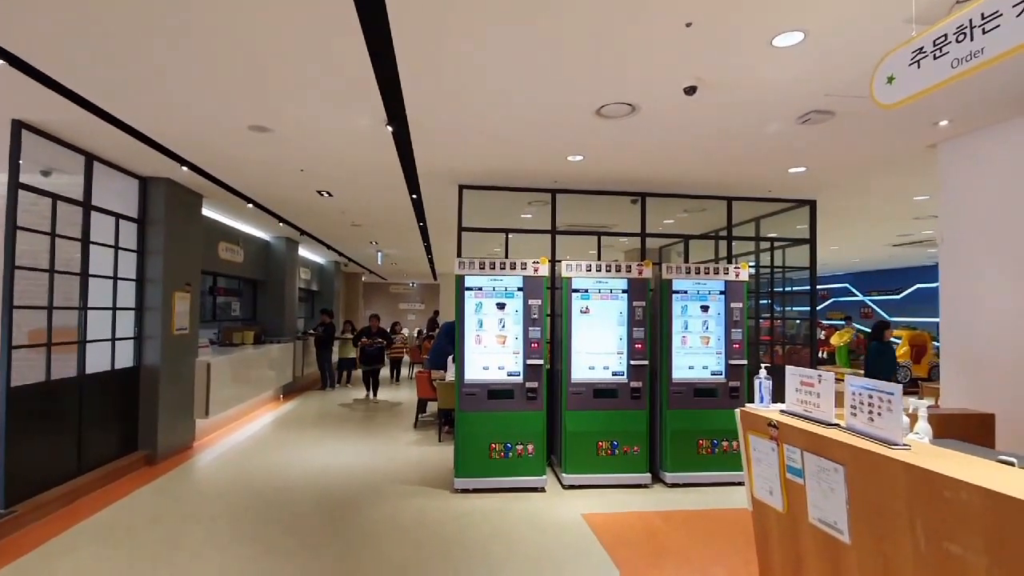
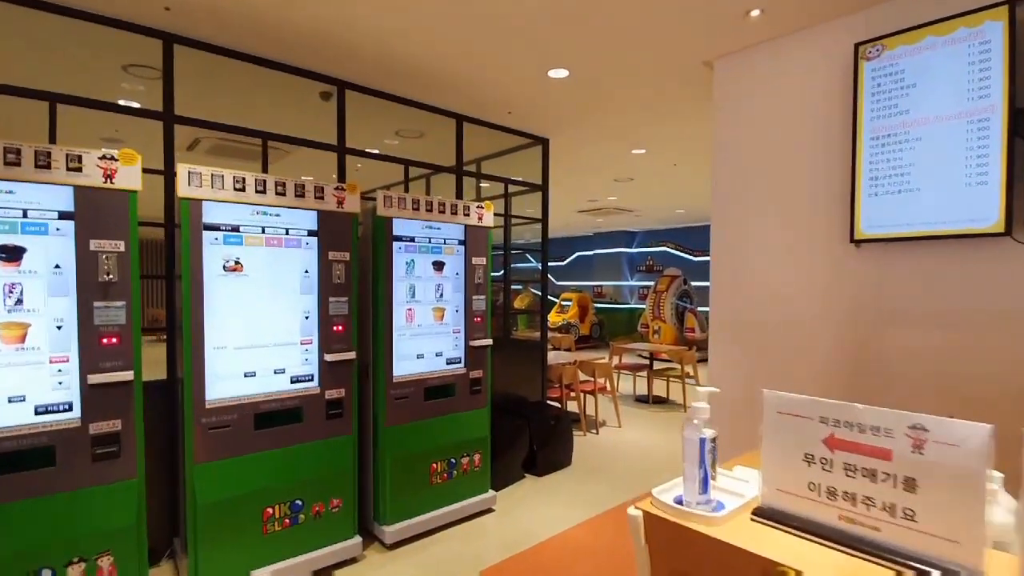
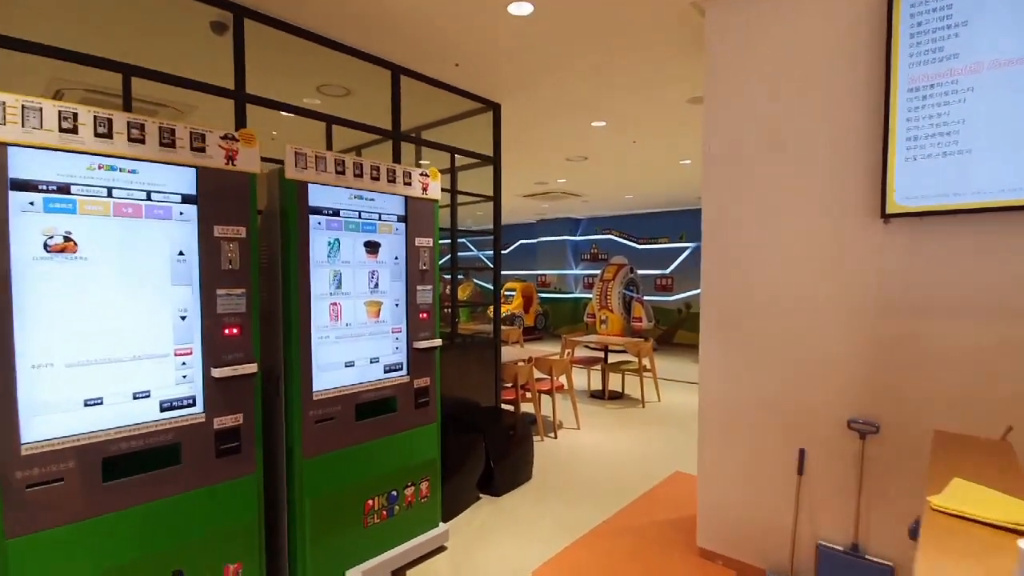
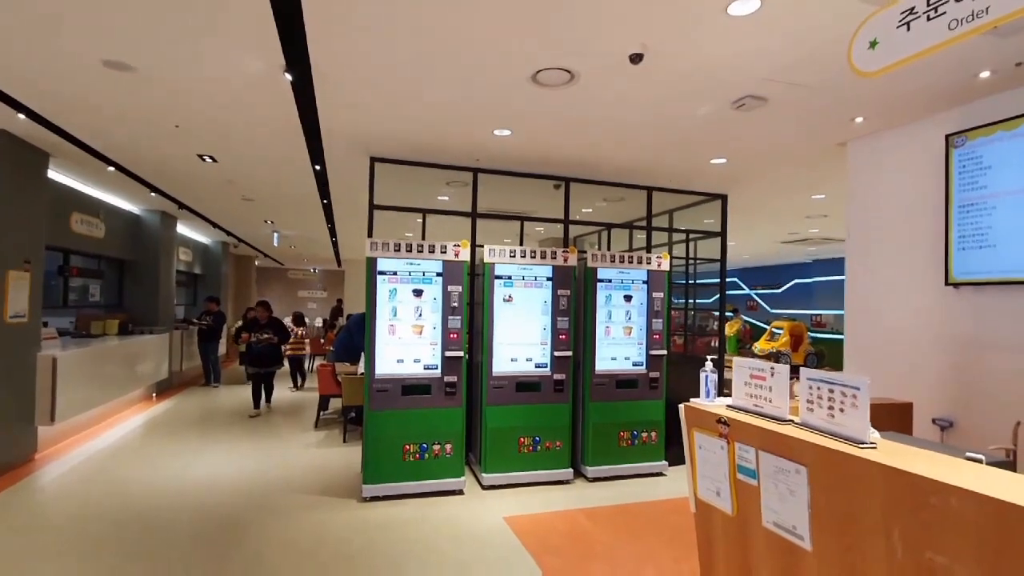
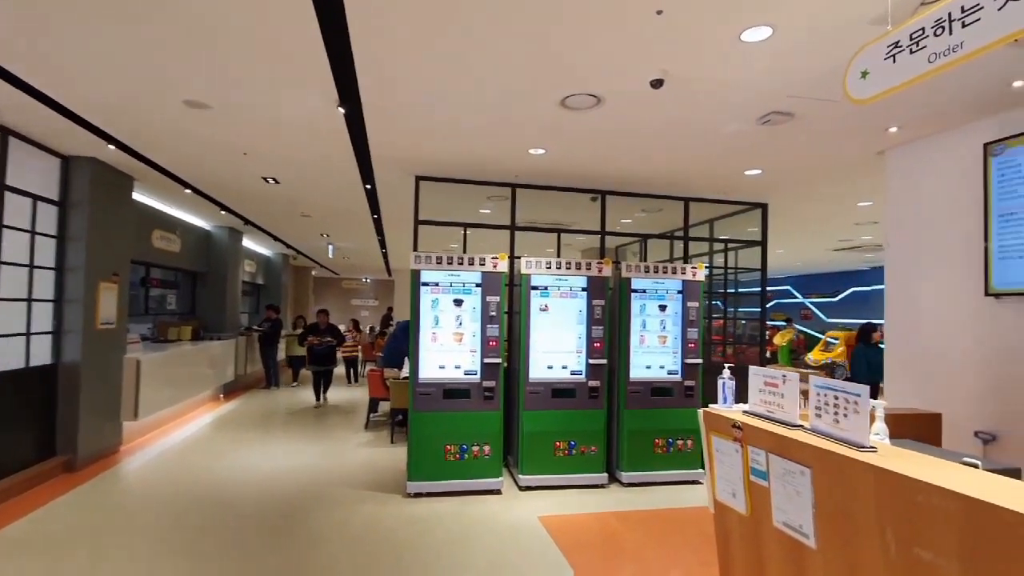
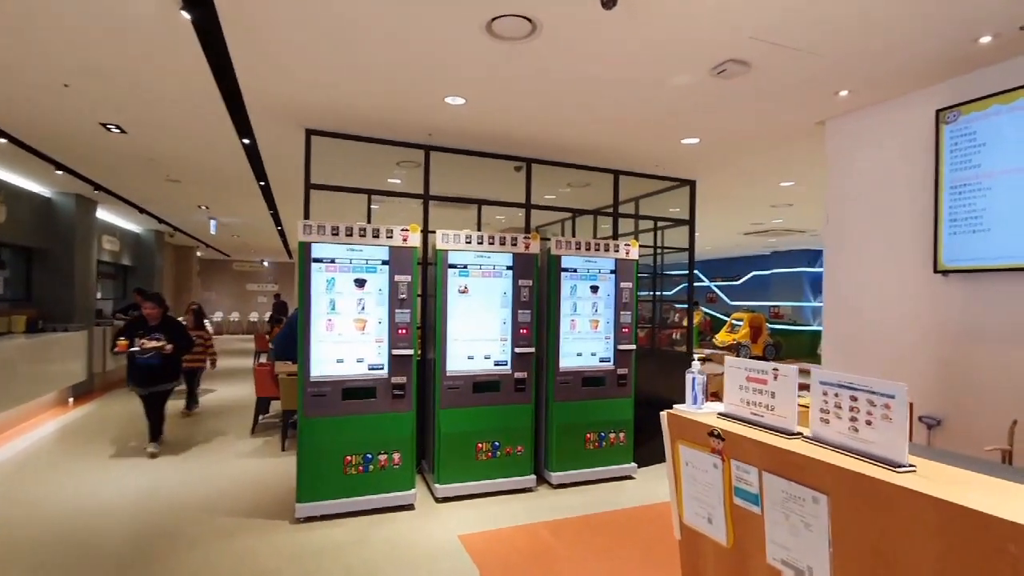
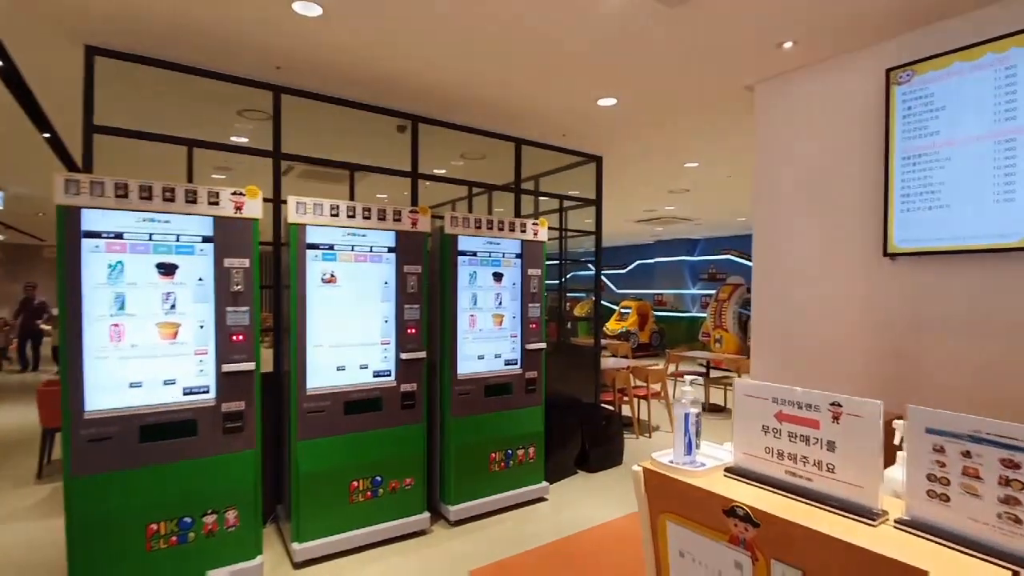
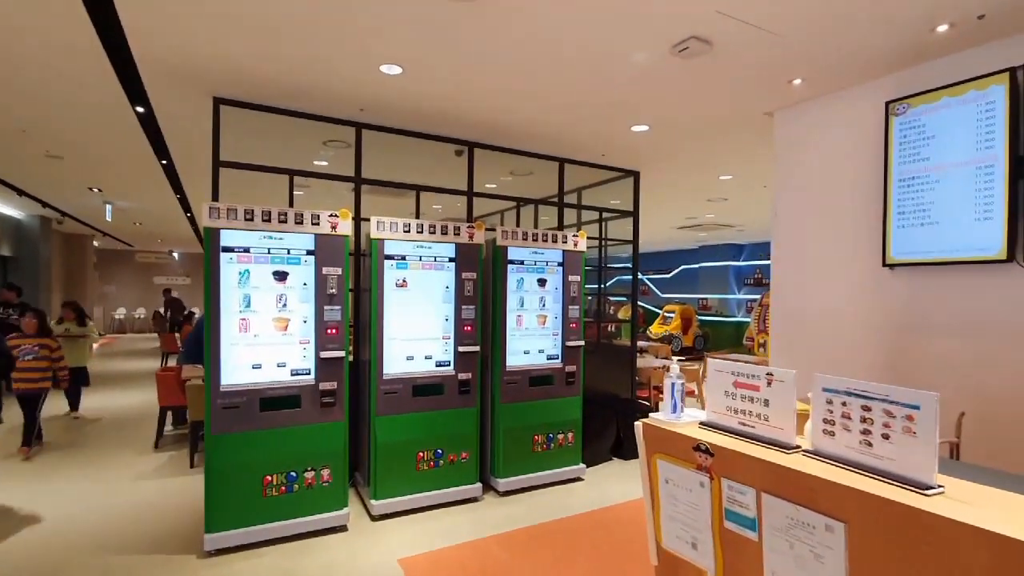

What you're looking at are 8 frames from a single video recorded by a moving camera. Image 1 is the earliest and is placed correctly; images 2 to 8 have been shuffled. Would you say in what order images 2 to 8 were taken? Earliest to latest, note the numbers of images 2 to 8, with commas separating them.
5, 4, 6, 8, 7, 2, 3
